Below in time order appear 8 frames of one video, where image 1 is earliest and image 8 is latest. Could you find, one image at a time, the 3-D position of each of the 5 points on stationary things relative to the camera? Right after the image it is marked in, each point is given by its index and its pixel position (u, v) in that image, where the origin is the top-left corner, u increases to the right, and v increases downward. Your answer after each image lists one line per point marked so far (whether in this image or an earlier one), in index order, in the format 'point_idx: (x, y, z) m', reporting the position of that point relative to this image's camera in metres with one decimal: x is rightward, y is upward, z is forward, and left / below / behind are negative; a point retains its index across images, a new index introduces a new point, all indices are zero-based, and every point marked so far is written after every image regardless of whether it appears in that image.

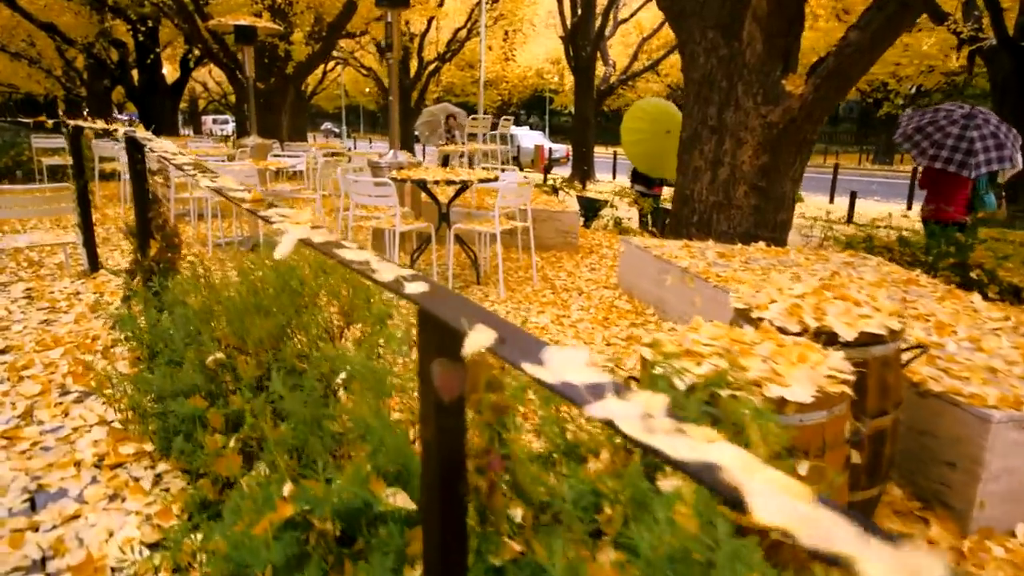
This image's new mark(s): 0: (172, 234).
0: (-1.8, +0.3, +3.2) m
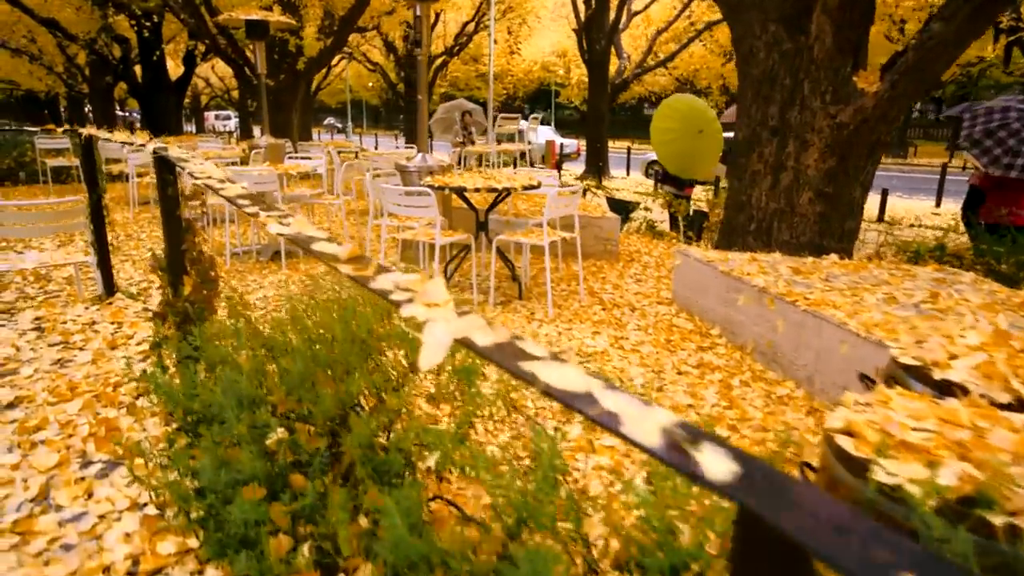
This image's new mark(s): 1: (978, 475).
0: (-1.3, +0.1, +2.8) m
1: (+1.1, -0.4, +1.4) m
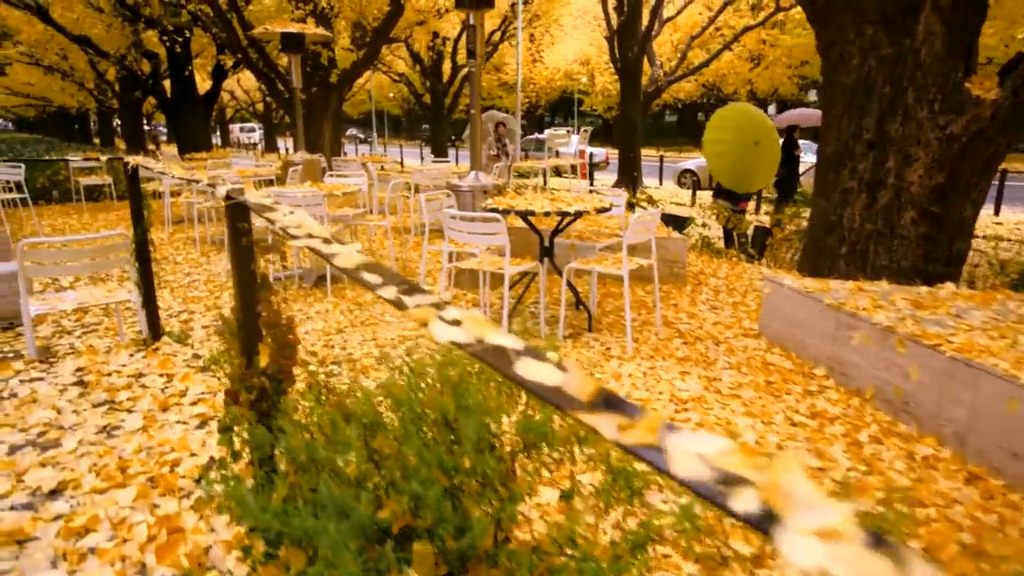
0: (-0.8, -0.2, +2.3) m
1: (+1.5, -0.6, +0.9) m
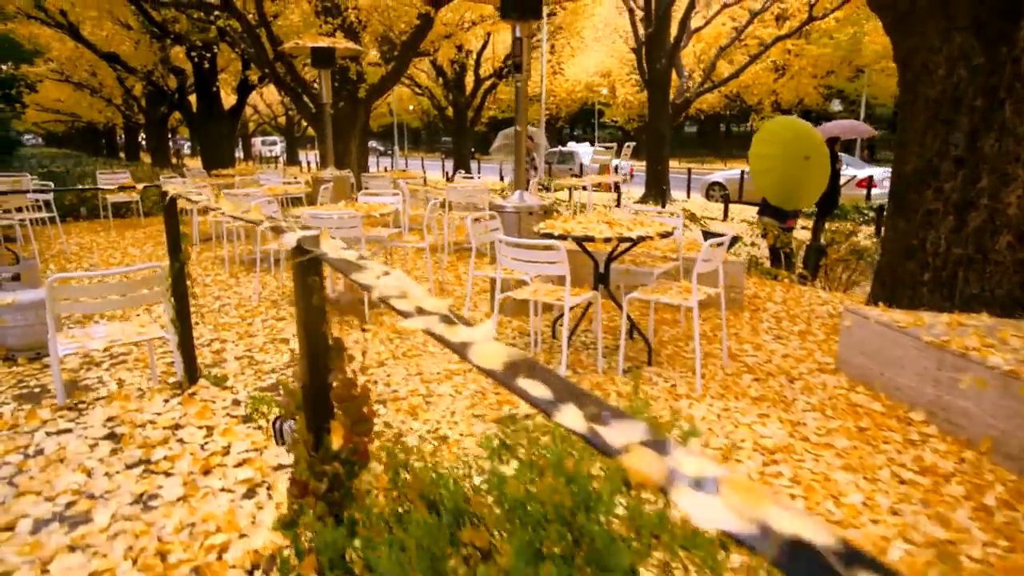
0: (-0.5, -0.4, +1.9) m
1: (+1.9, -0.8, +0.4) m
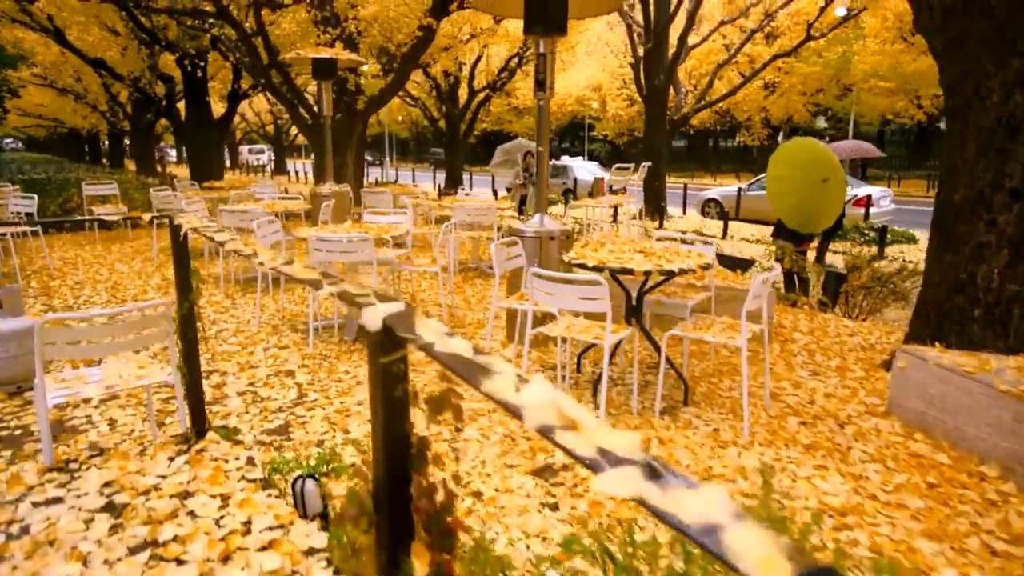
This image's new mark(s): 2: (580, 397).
0: (-0.2, -0.5, +1.5) m
1: (+2.2, -1.0, +0.1) m
2: (+0.6, -0.9, +5.1) m
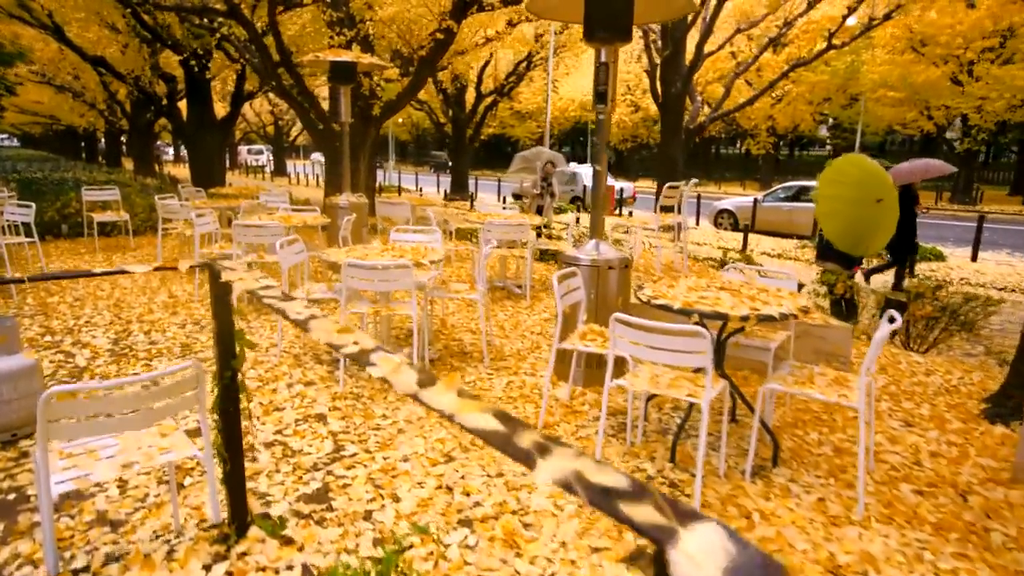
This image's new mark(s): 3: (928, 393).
0: (+0.3, -0.8, +0.9) m
1: (+2.7, -1.3, -0.5) m
2: (+1.0, -1.2, +4.5) m
3: (+3.8, -1.0, +5.7) m
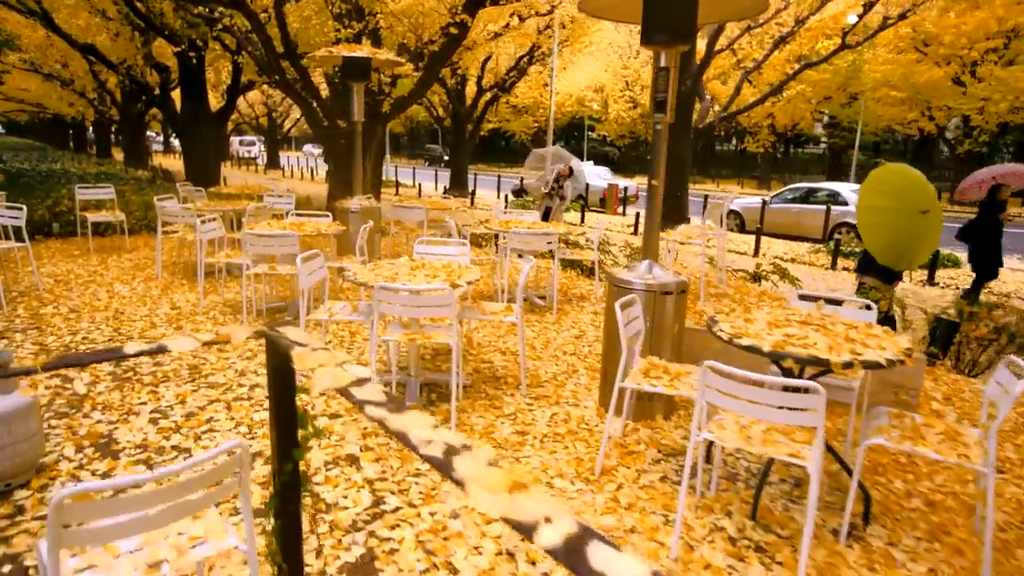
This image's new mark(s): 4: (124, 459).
0: (+0.8, -1.1, +0.5) m
1: (+3.1, -1.6, -0.9) m
2: (+1.4, -1.4, +4.0) m
3: (+4.2, -1.2, +5.3) m
4: (-2.7, -1.2, +4.4) m
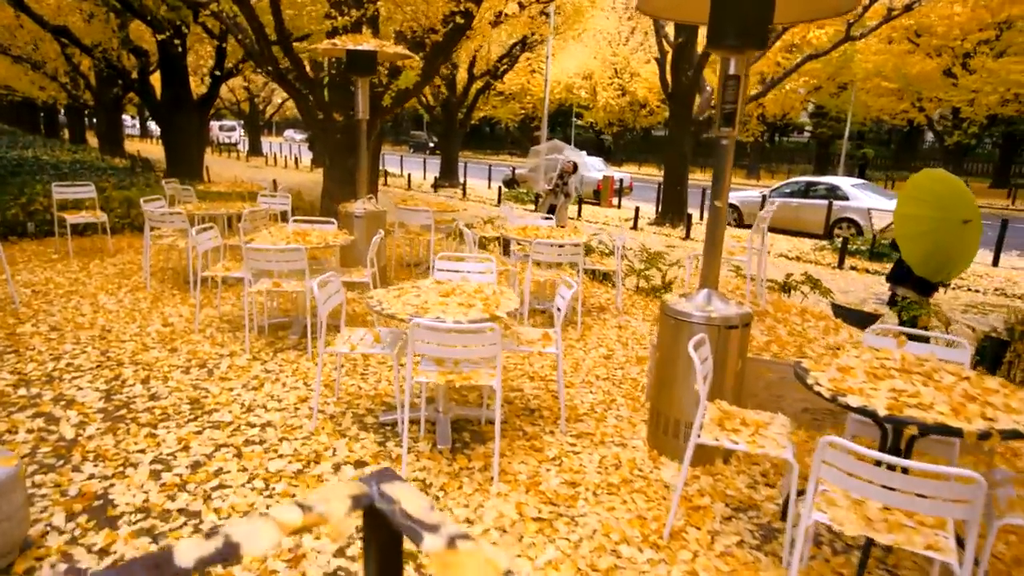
0: (+1.3, -1.4, 0.0) m
1: (+3.7, -2.0, -1.4) m
2: (+1.8, -1.7, +3.6) m
3: (+4.5, -1.4, +4.9) m
4: (-2.4, -1.5, +3.8) m
